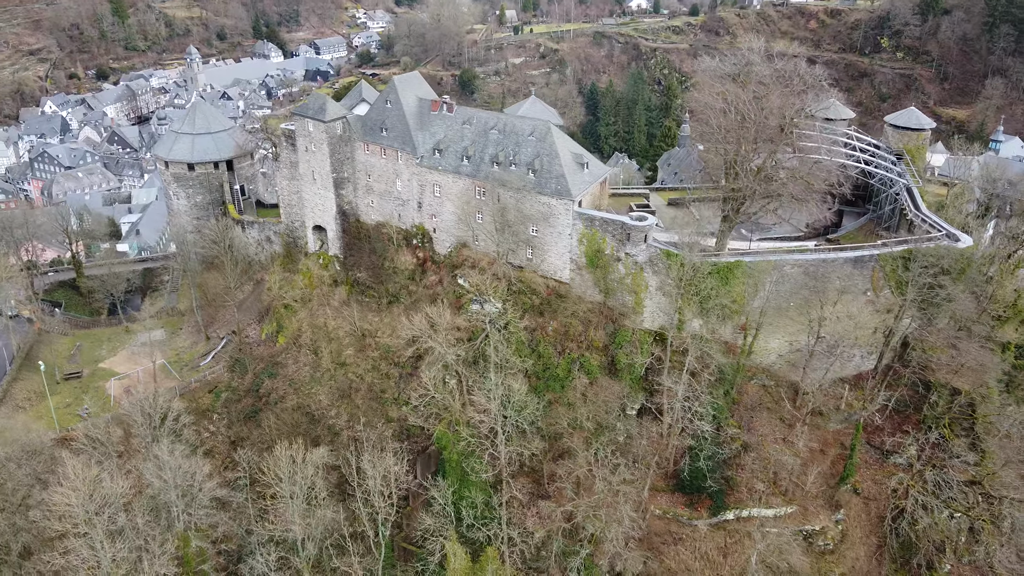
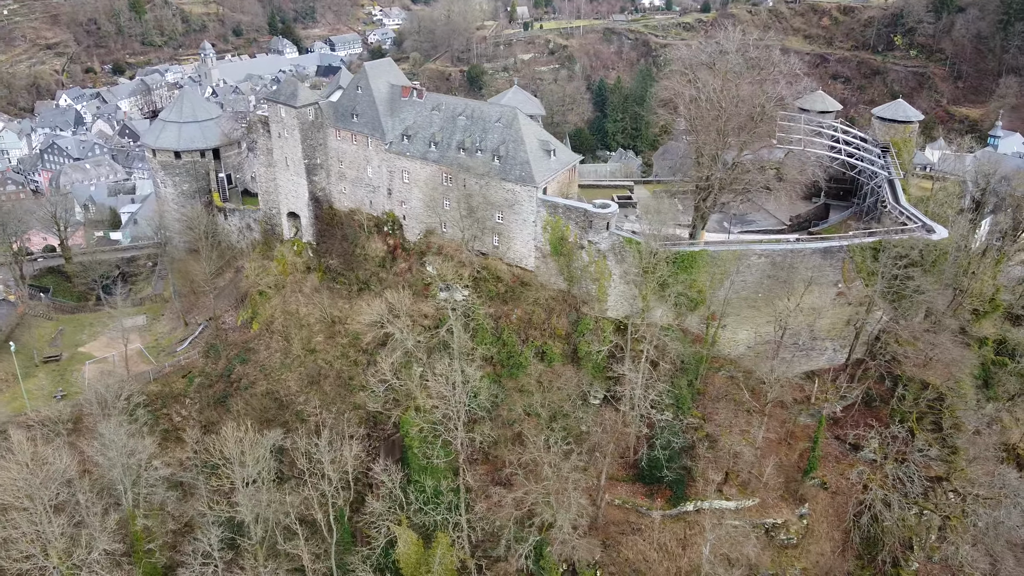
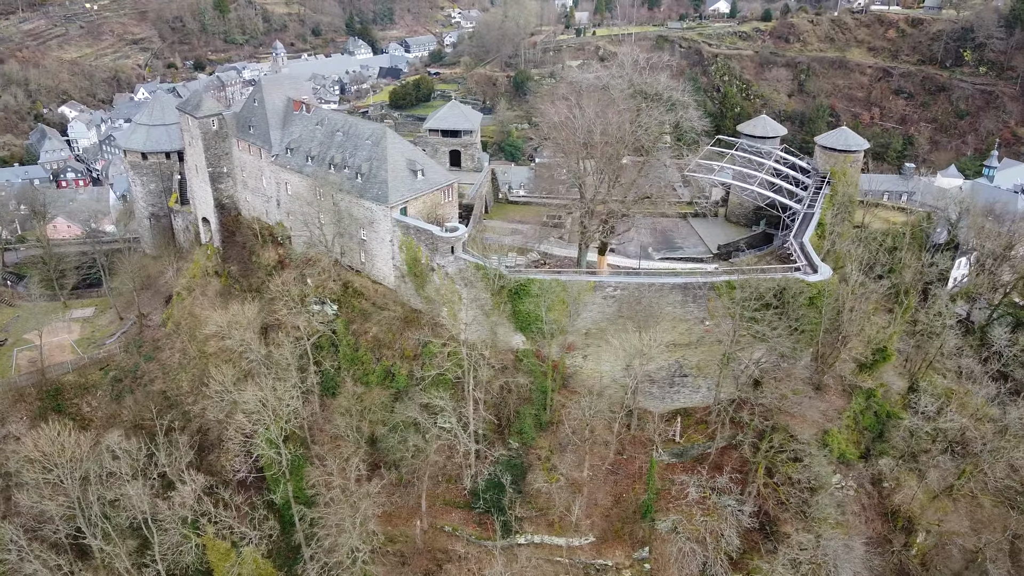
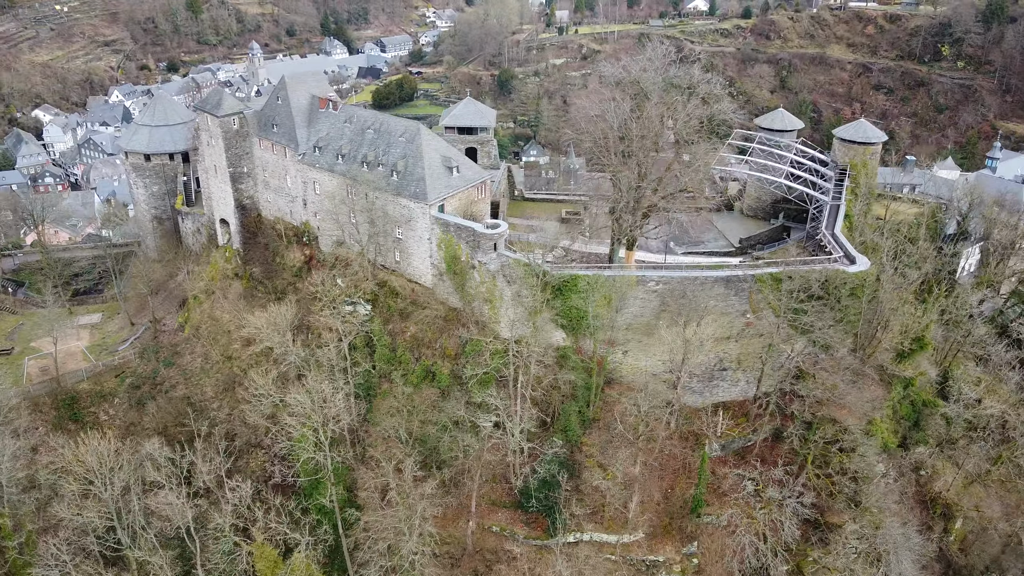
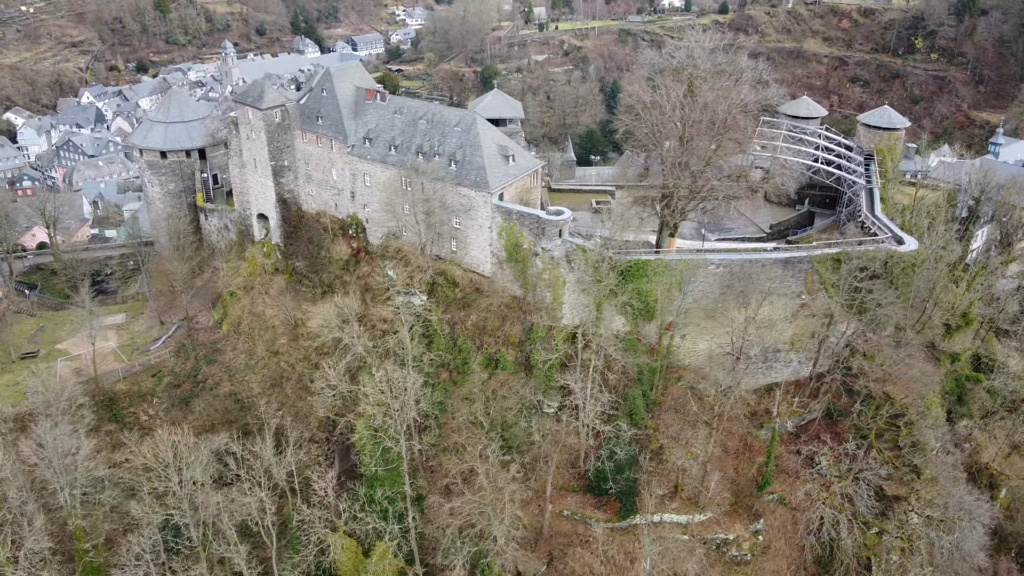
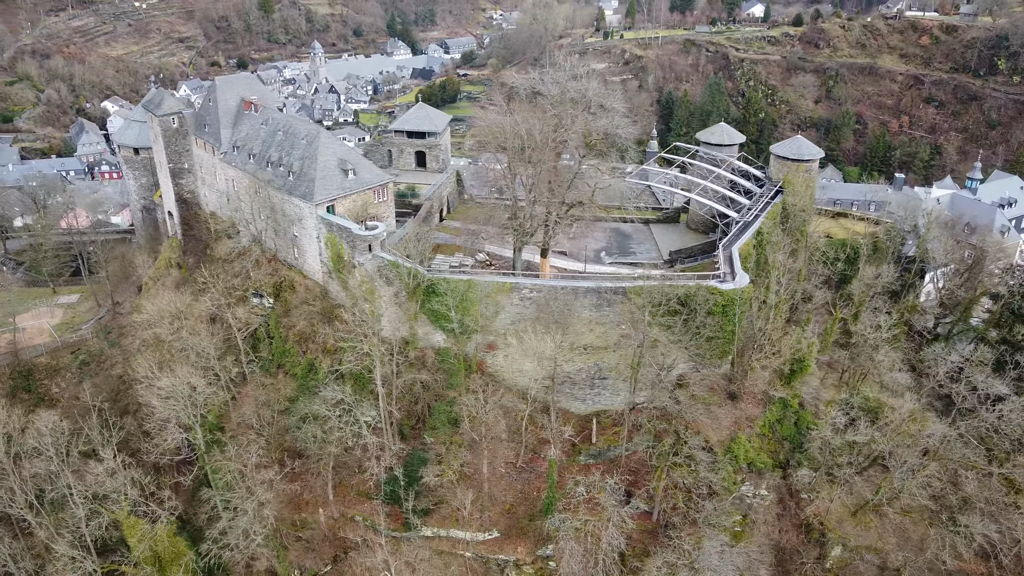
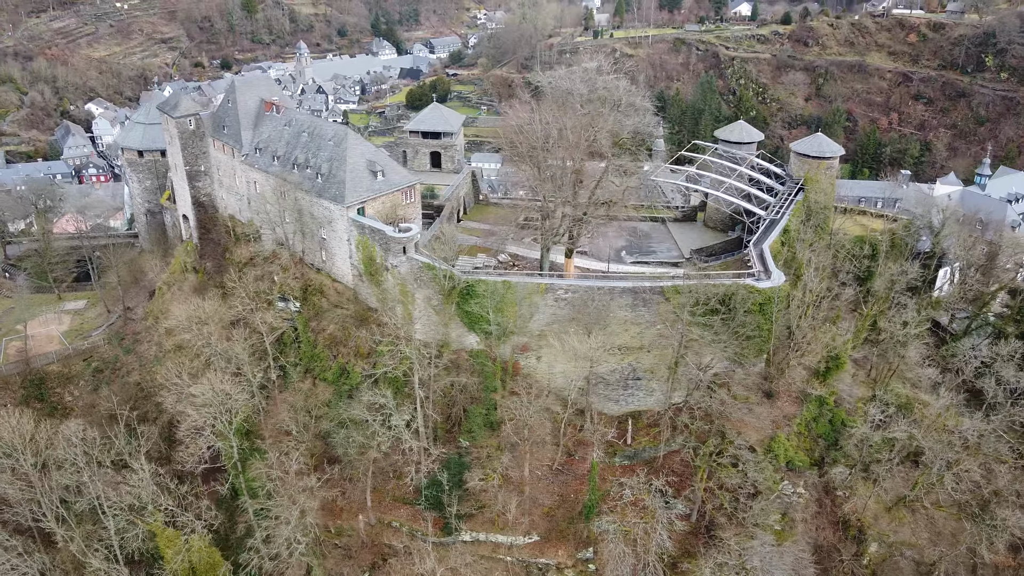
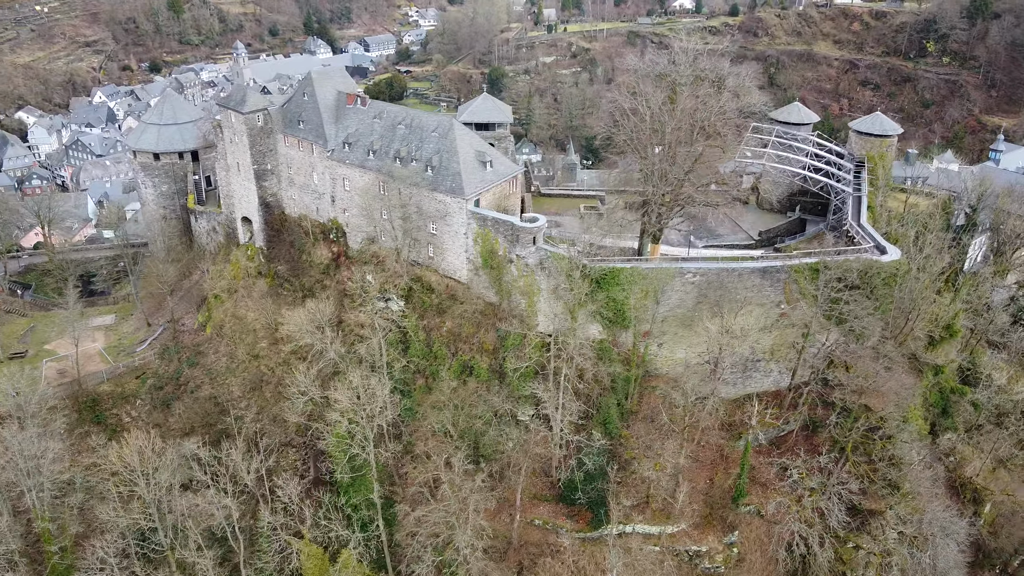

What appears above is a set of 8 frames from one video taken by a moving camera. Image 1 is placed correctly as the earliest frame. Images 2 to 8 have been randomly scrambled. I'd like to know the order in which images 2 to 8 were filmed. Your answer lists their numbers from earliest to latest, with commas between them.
2, 5, 8, 4, 3, 7, 6
